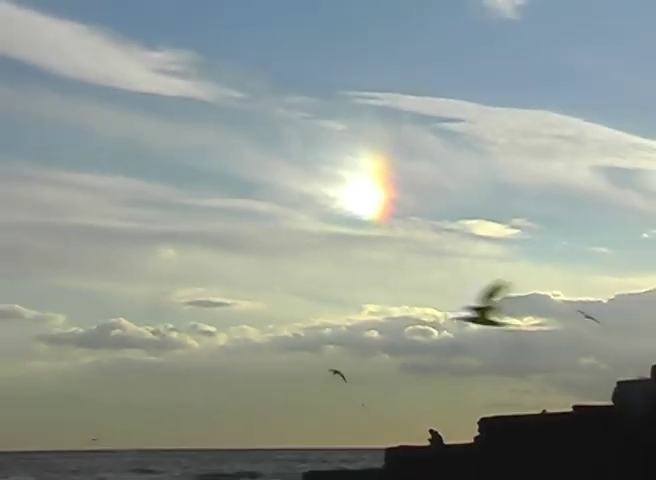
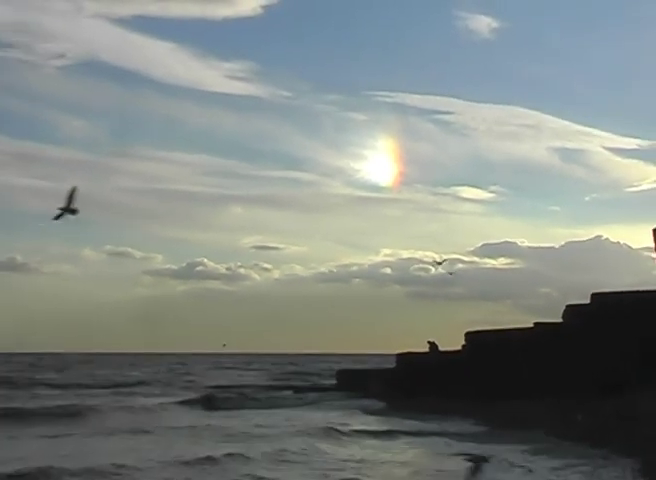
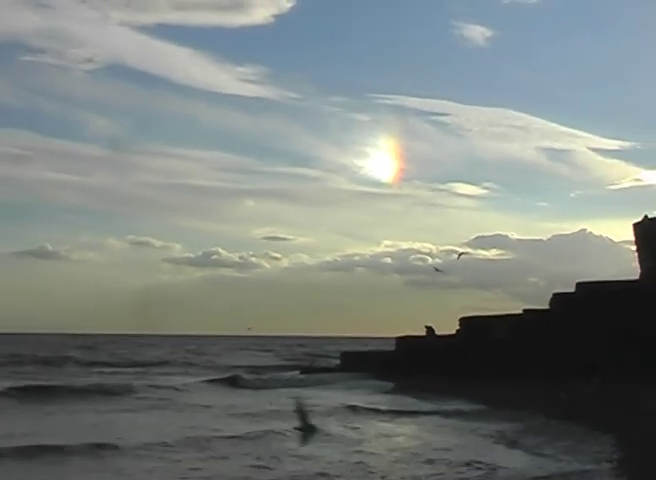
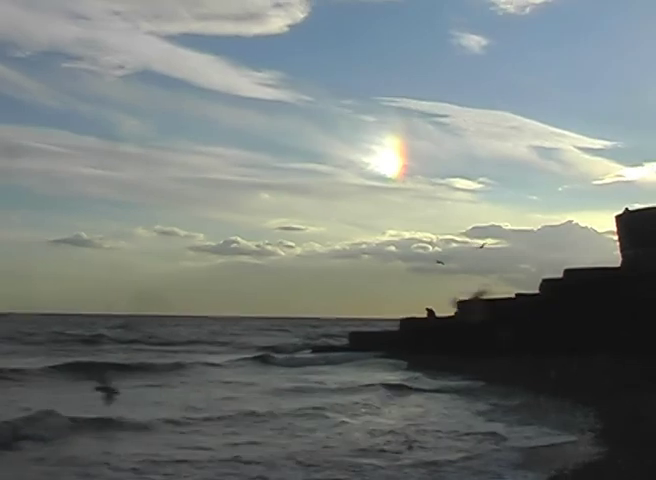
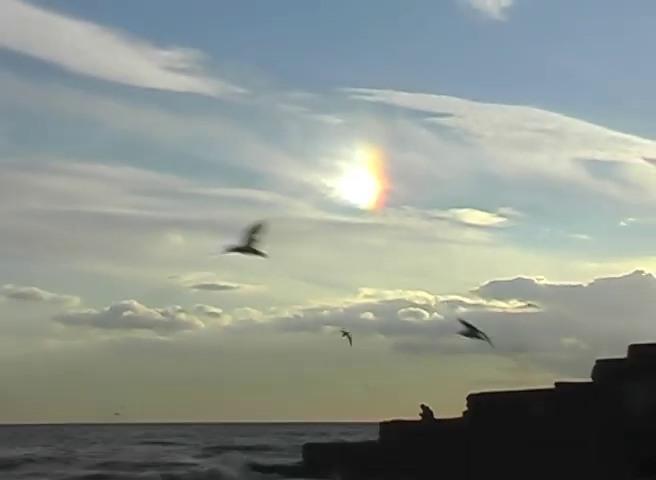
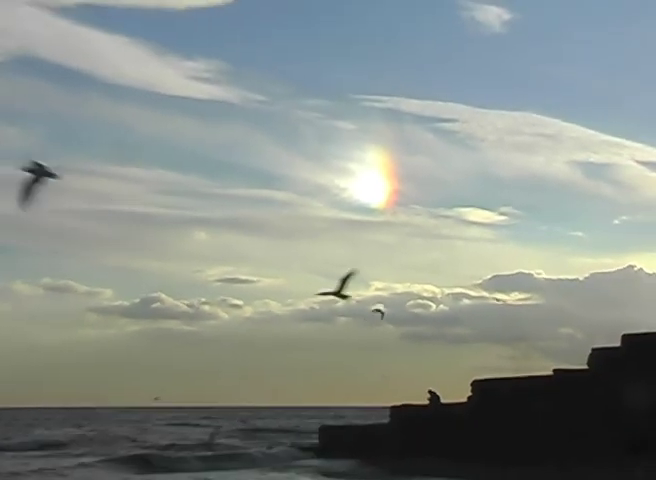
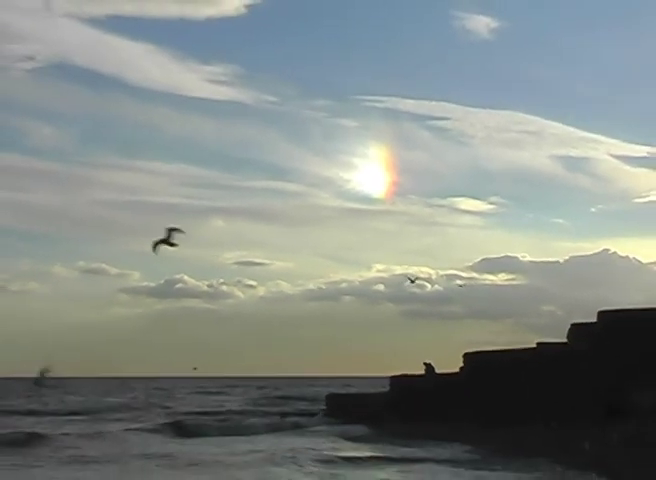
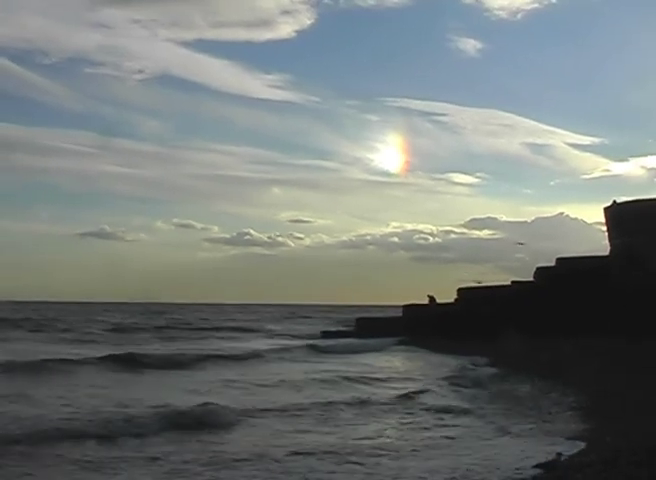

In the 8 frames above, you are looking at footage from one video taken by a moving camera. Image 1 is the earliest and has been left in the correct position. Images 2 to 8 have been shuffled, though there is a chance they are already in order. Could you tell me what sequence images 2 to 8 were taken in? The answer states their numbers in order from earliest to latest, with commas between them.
5, 6, 7, 2, 3, 4, 8
